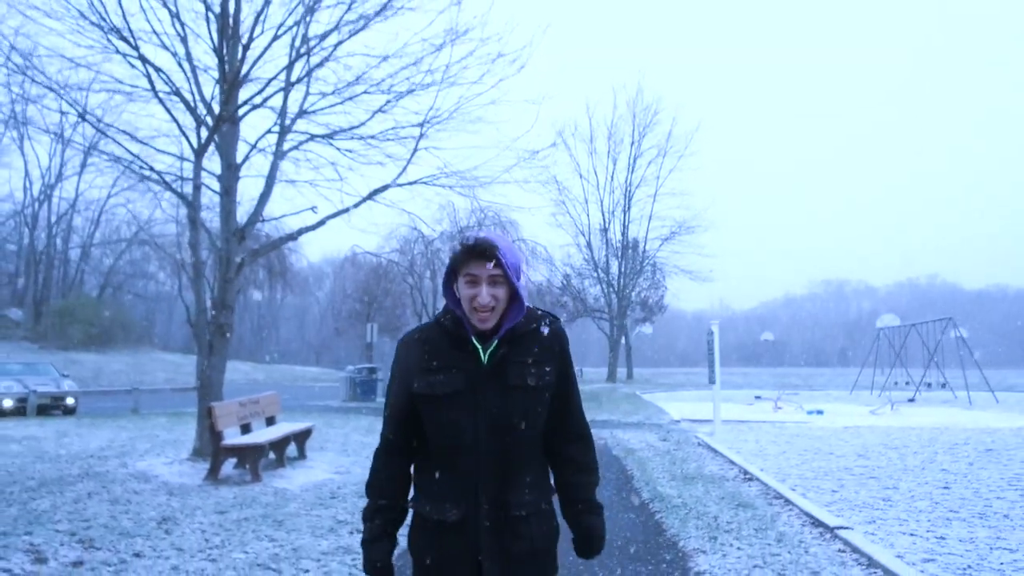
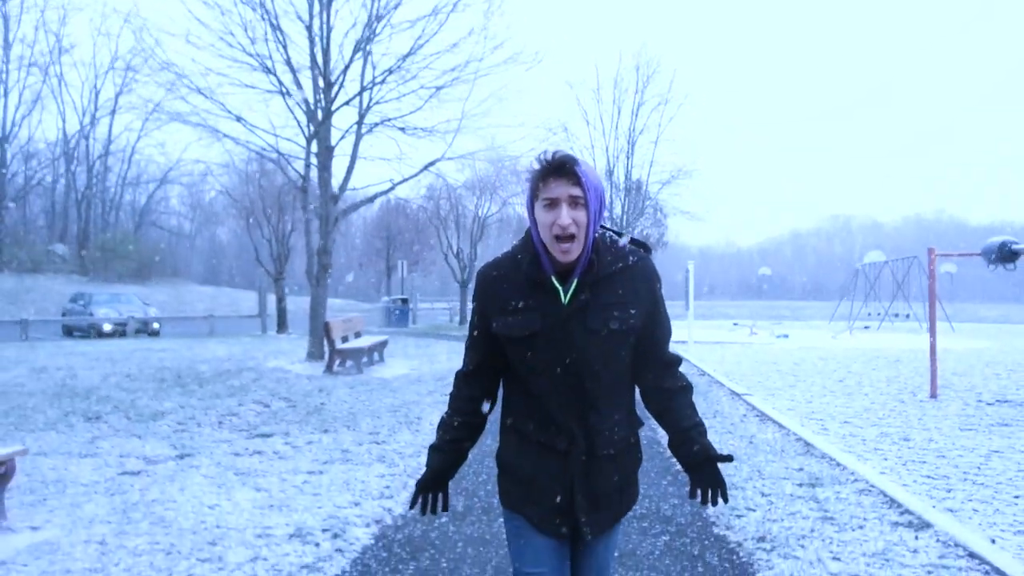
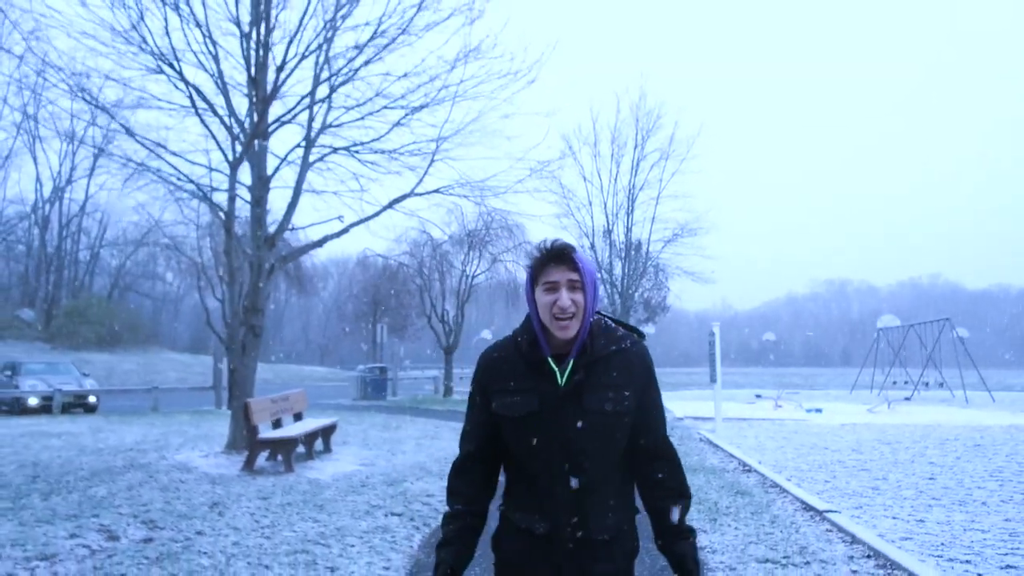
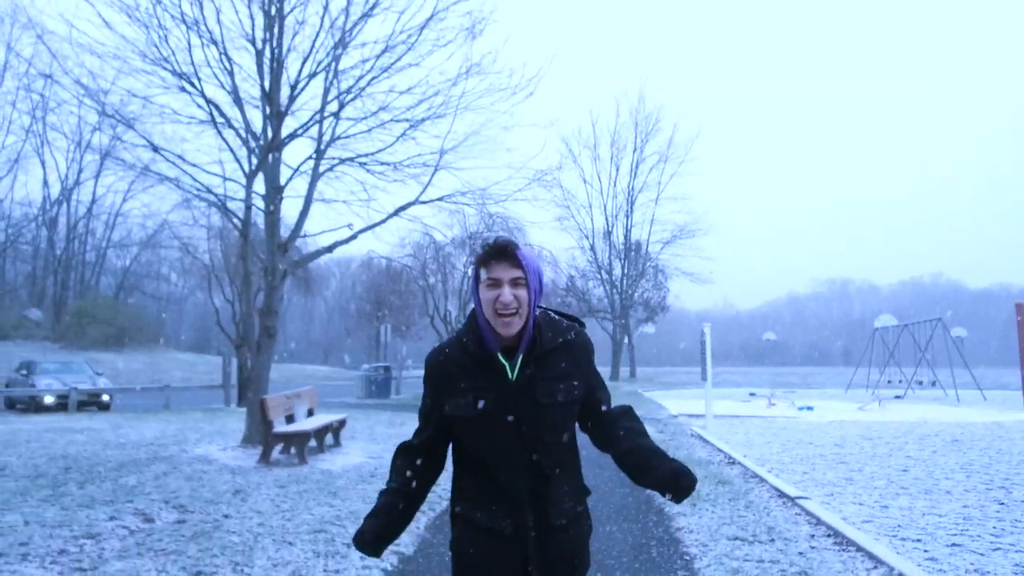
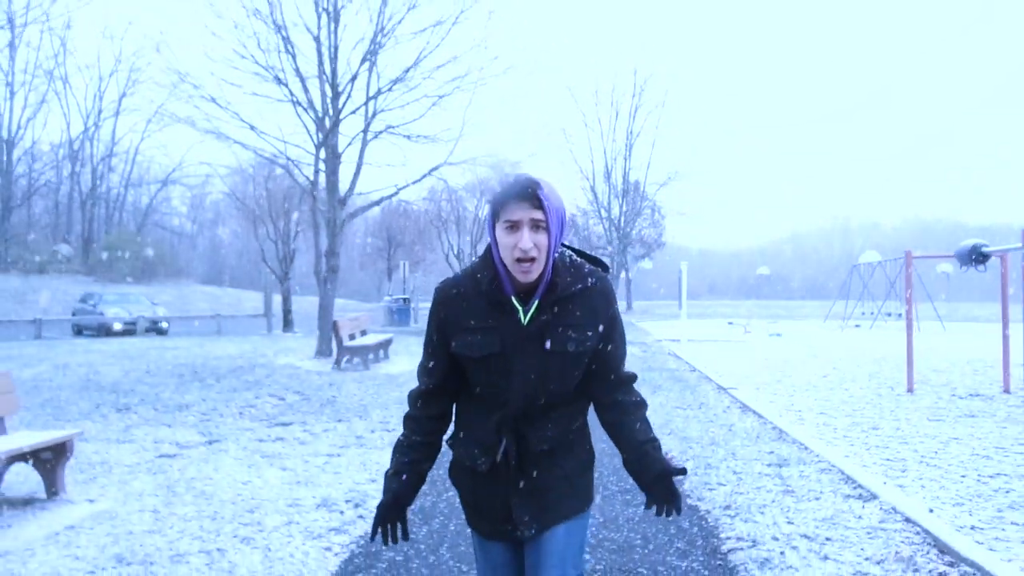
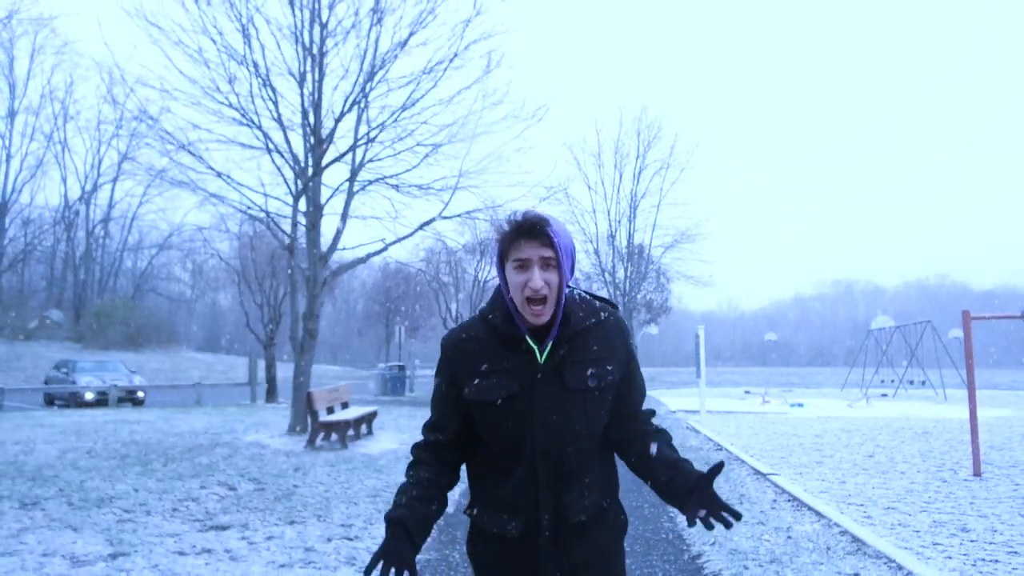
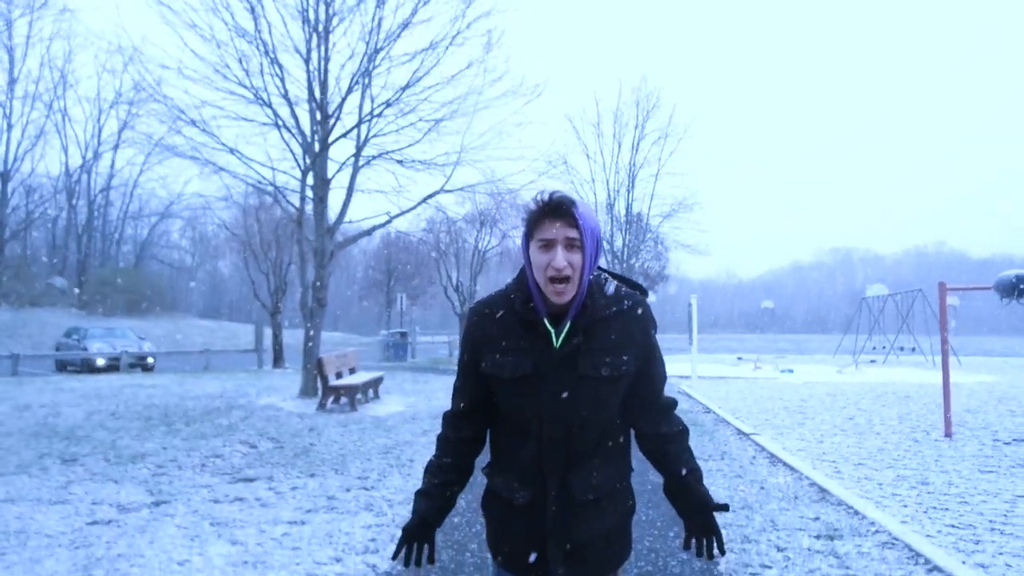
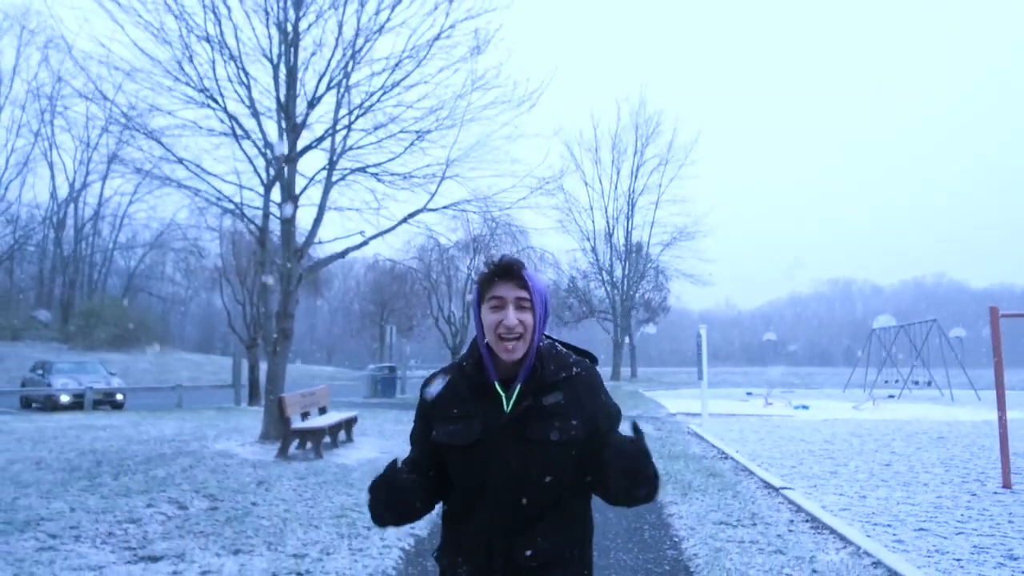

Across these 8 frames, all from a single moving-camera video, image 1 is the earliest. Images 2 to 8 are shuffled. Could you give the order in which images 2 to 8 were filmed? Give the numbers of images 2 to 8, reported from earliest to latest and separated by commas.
3, 4, 8, 6, 7, 2, 5
